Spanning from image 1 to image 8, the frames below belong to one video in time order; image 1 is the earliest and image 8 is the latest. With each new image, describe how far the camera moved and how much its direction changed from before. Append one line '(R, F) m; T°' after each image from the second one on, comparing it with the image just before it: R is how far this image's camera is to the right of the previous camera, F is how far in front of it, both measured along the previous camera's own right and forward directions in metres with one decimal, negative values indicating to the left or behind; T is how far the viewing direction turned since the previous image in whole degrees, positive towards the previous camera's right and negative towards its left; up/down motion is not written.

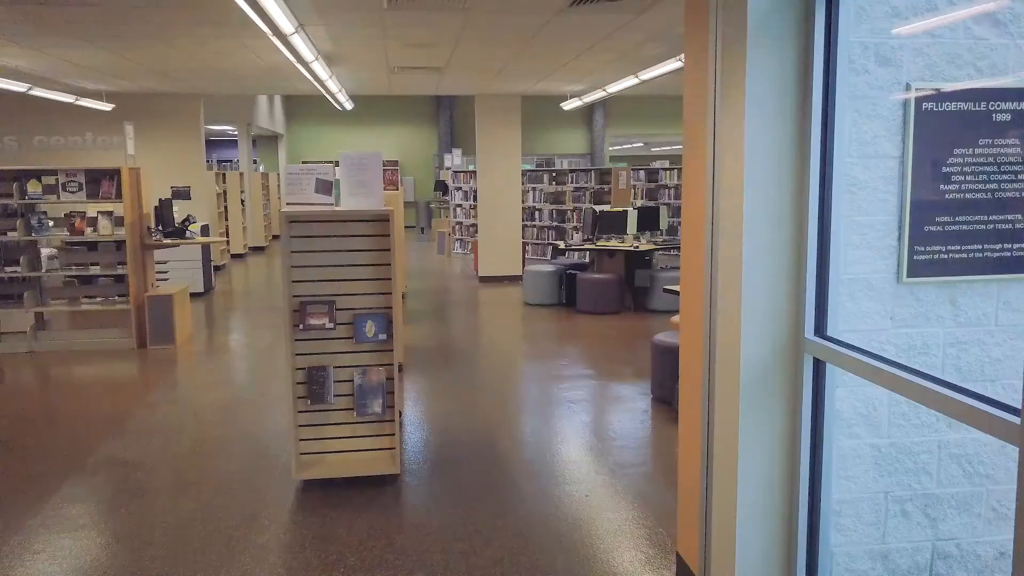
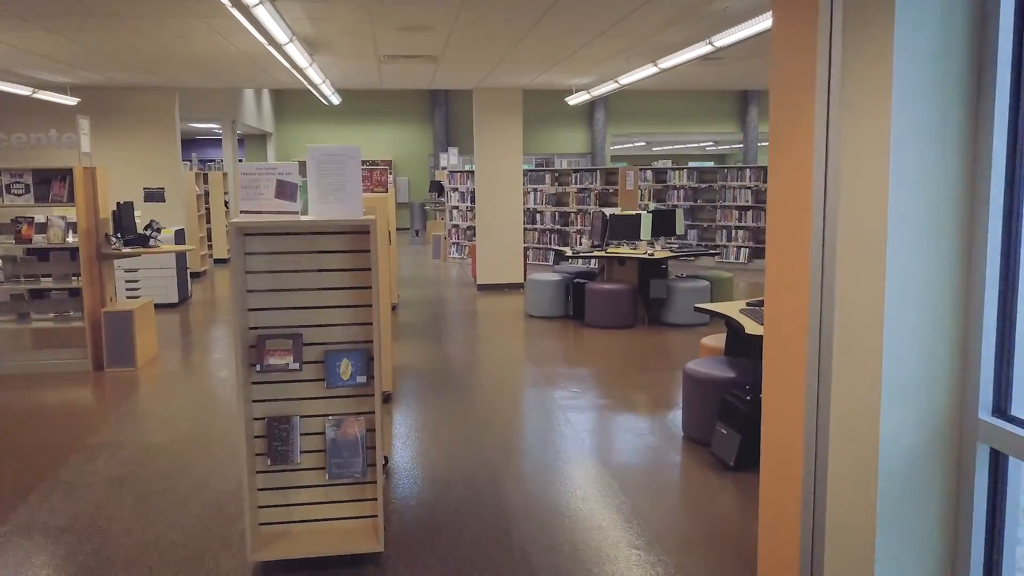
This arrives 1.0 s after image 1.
(-0.1, +0.8) m; 0°
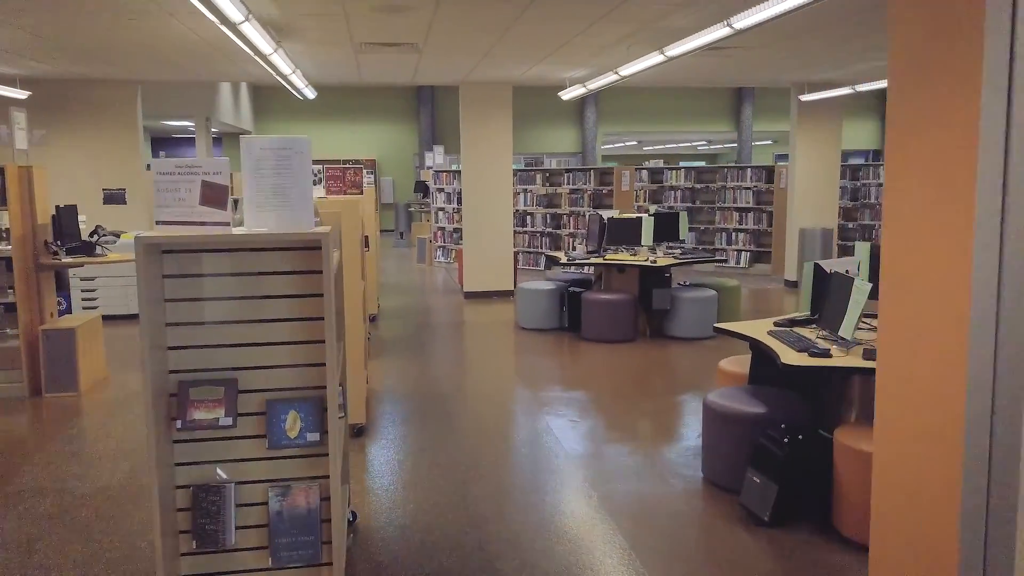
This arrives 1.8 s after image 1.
(0.0, +0.7) m; +1°
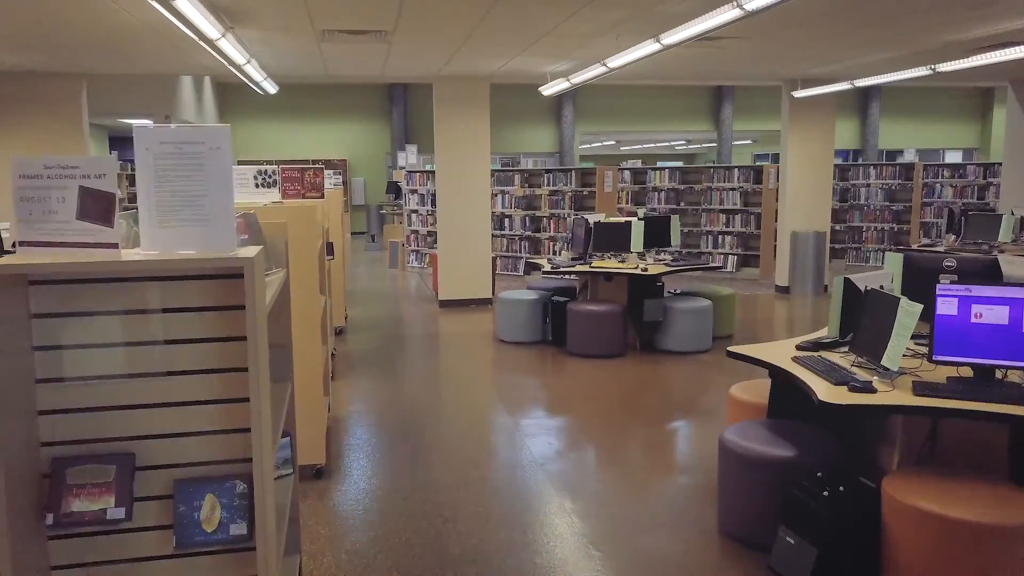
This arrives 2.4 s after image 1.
(0.0, +0.6) m; +2°
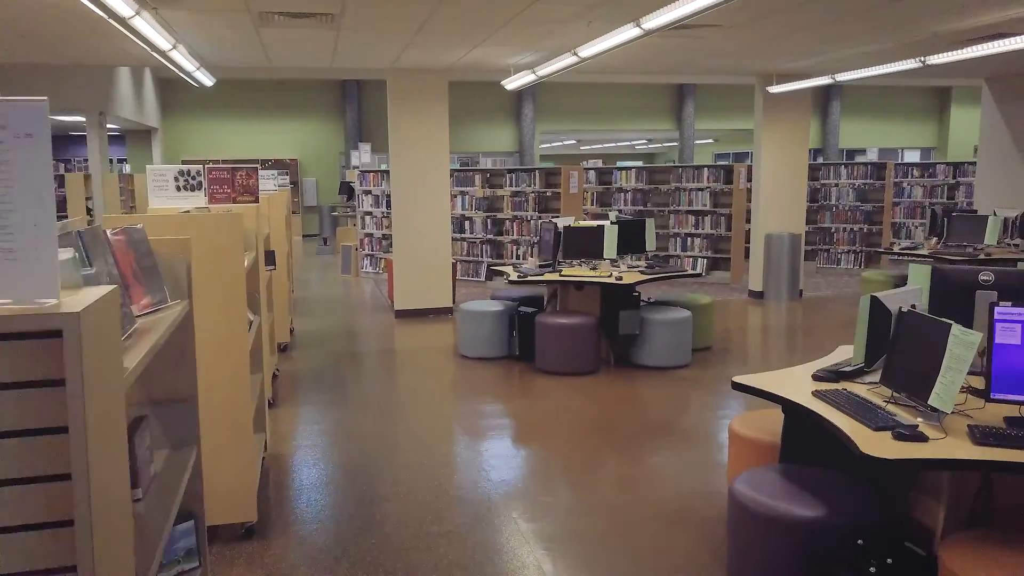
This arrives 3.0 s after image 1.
(0.0, +0.6) m; +3°
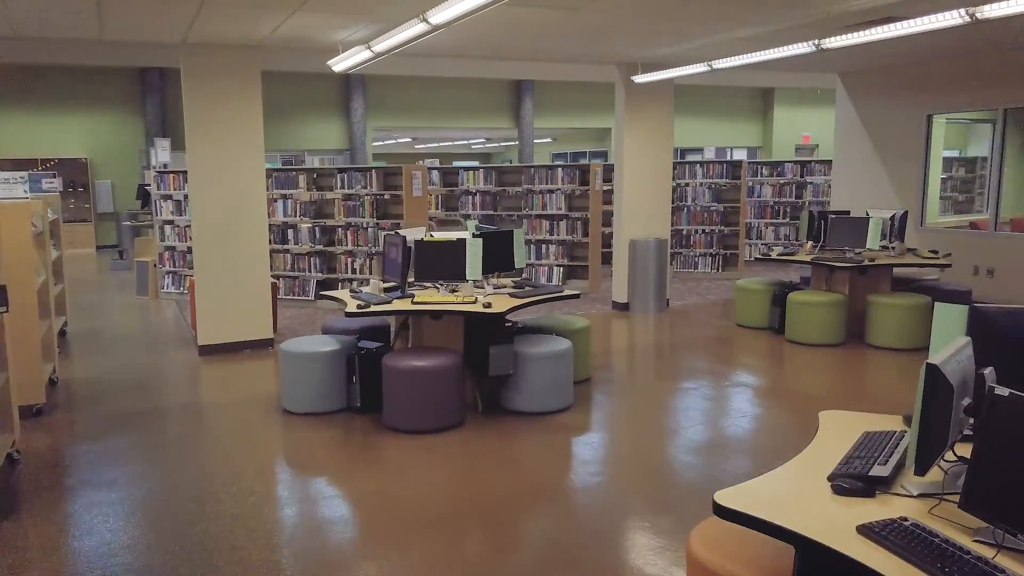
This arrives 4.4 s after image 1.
(0.0, +1.3) m; +12°
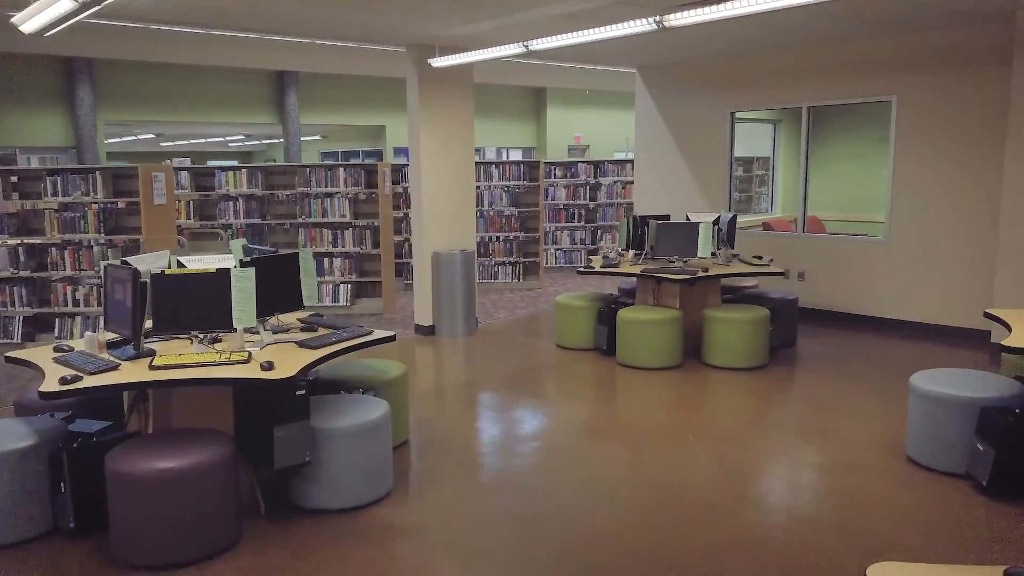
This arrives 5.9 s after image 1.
(-0.1, +1.4) m; +16°
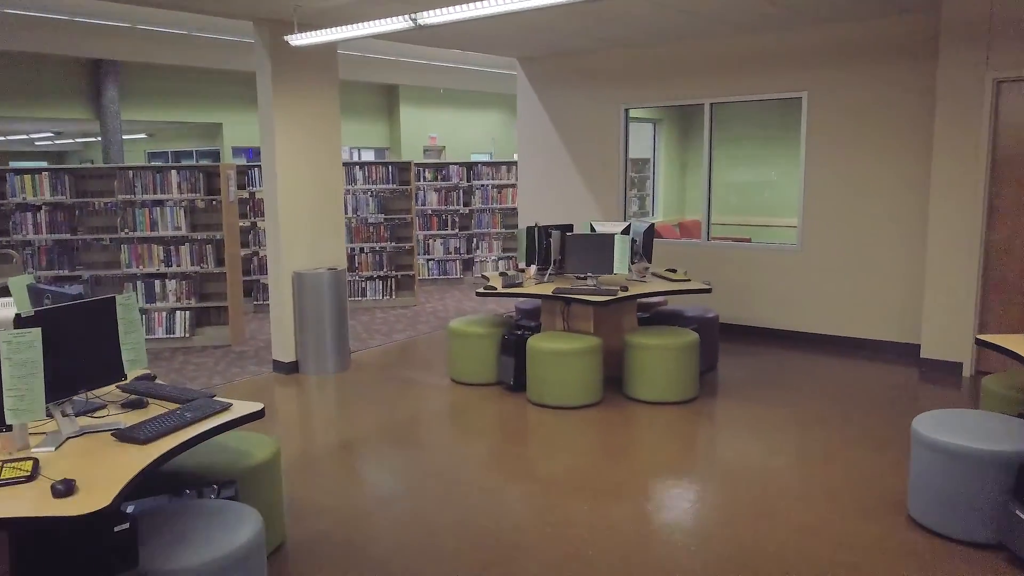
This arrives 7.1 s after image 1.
(-0.3, +1.1) m; +11°
